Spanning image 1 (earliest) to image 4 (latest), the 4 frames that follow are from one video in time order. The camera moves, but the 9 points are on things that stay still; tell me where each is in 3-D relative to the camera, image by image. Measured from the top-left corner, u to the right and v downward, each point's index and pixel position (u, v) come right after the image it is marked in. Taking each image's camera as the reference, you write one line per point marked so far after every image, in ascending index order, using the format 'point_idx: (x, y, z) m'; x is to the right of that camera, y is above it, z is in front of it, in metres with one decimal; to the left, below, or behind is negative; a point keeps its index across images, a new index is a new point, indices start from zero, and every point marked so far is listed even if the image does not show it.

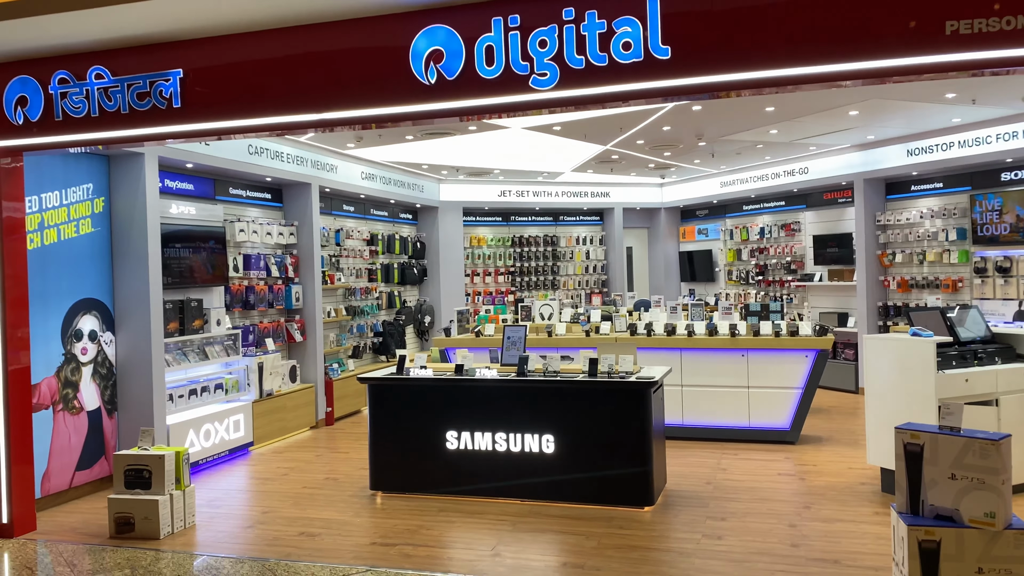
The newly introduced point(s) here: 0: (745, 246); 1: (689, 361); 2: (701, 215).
0: (+3.3, +0.6, +12.5) m
1: (+1.4, -0.6, +7.6) m
2: (+3.1, +1.2, +13.8) m
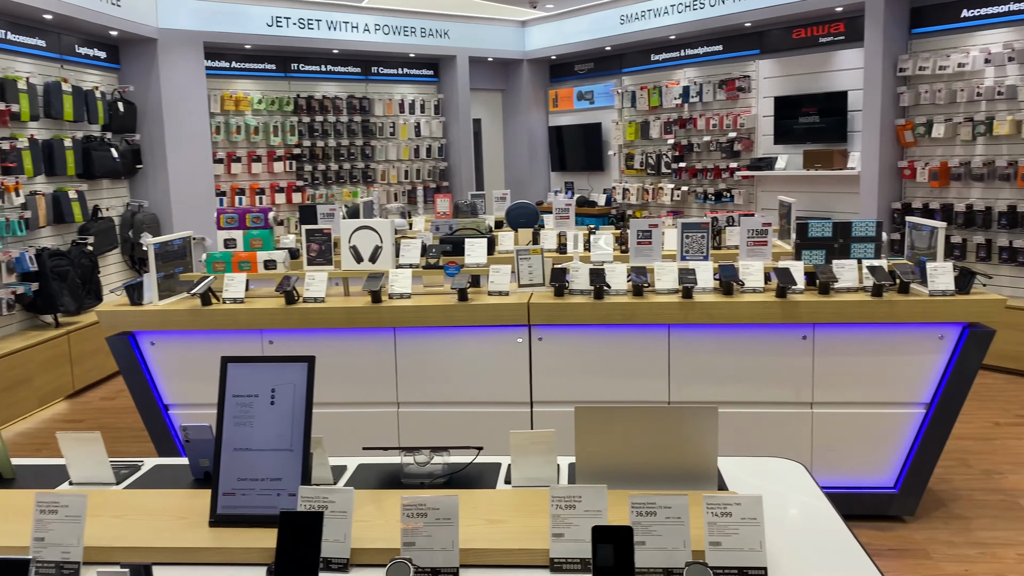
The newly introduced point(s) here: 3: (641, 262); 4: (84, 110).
0: (+1.4, +1.6, +8.0) m
1: (+0.6, -0.2, +3.1) m
2: (+0.8, +2.4, +9.2) m
3: (+0.5, +0.1, +3.5) m
4: (-3.4, +1.4, +6.6) m
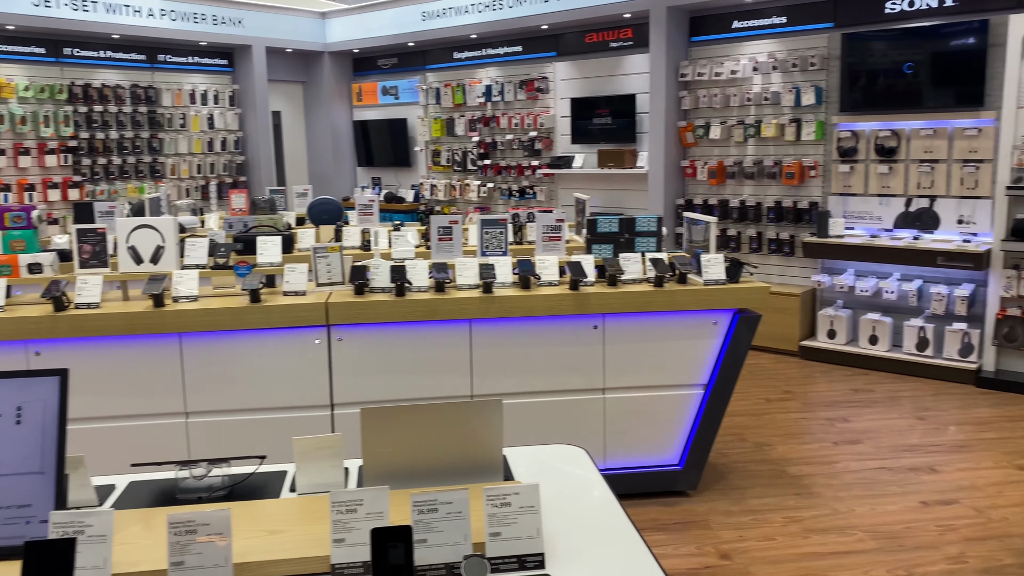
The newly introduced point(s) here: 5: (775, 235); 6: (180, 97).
0: (-0.5, +1.7, +8.1) m
1: (-0.1, -0.2, +3.1) m
2: (-1.4, +2.4, +9.1) m
3: (-0.3, +0.1, +3.5) m
4: (-4.8, +1.3, +5.7) m
5: (+1.8, +0.4, +5.7) m
6: (-3.3, +1.9, +8.5) m
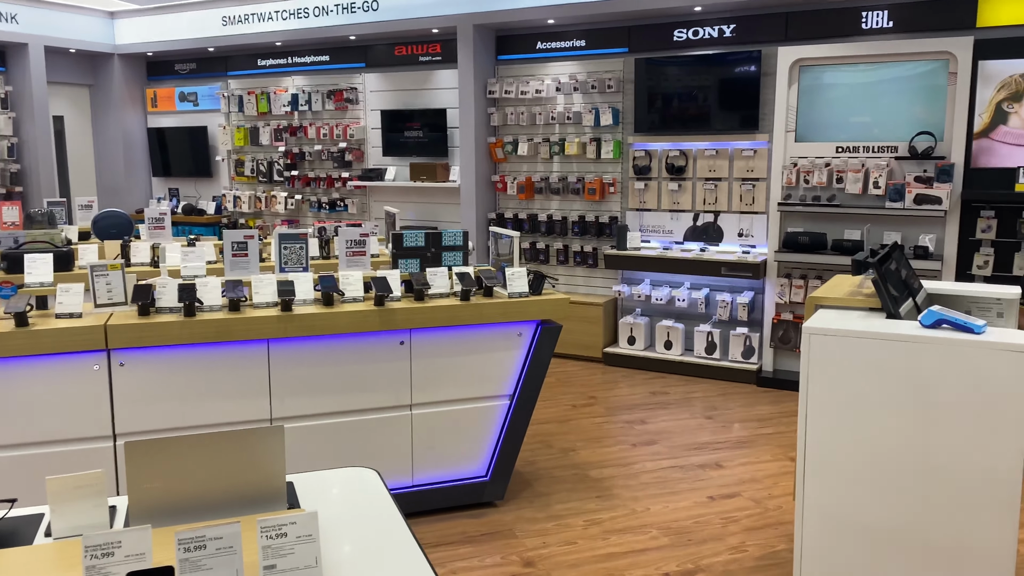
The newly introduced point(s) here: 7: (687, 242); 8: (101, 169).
0: (-2.3, +1.5, +7.8) m
1: (-0.8, -0.3, +3.0) m
2: (-3.3, +2.2, +8.6) m
3: (-1.1, +0.1, +3.4) m
4: (-6.0, +1.1, +4.6) m
5: (+0.5, +0.3, +5.9) m
6: (-5.1, +1.7, +7.6) m
7: (+1.1, +0.3, +5.4) m
8: (-4.4, +1.3, +9.2) m
